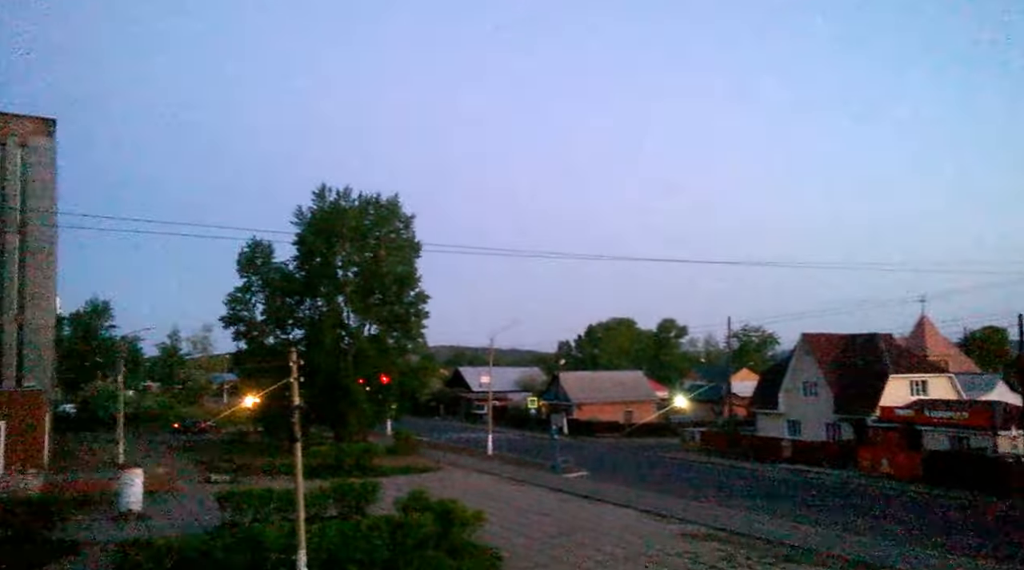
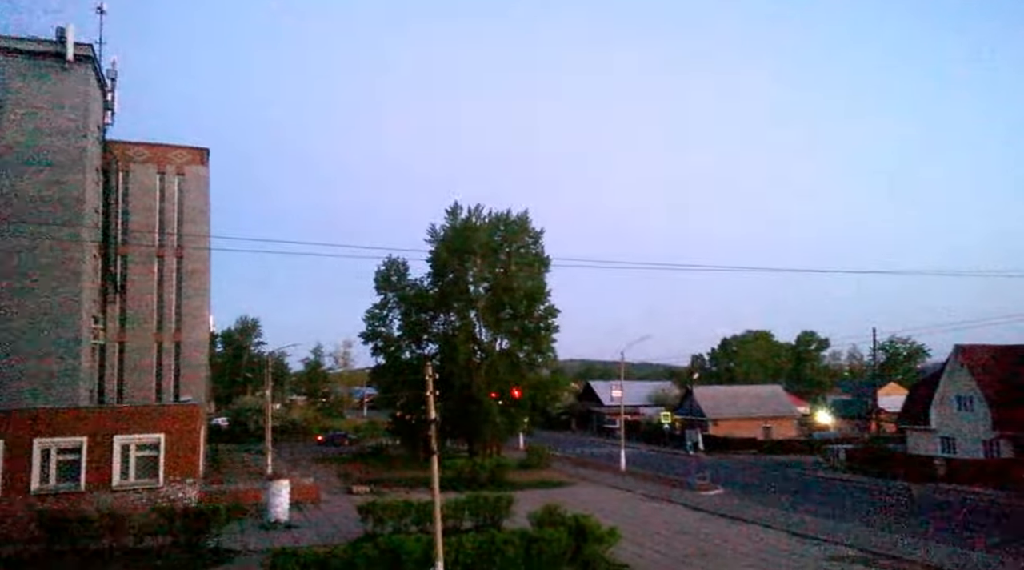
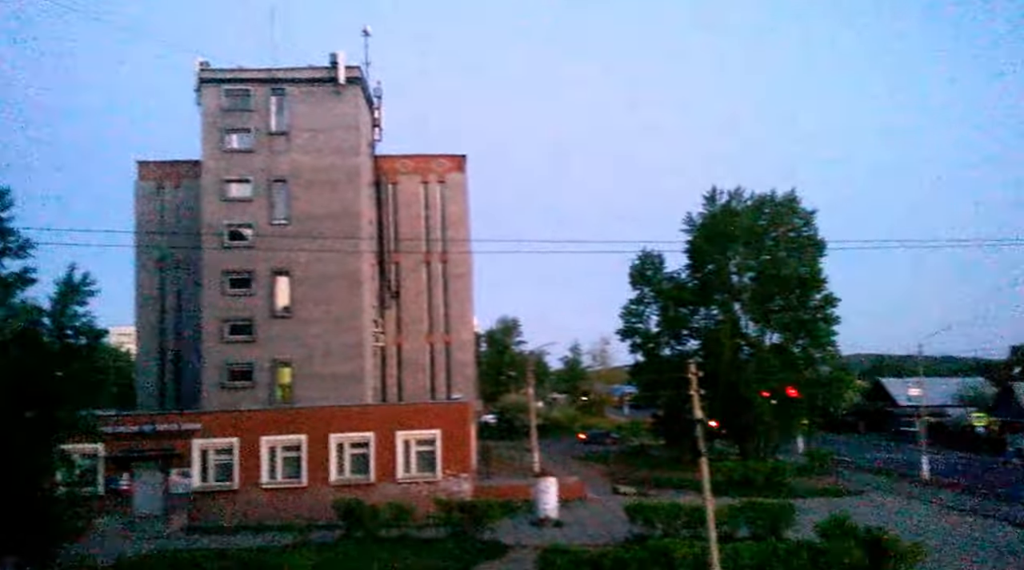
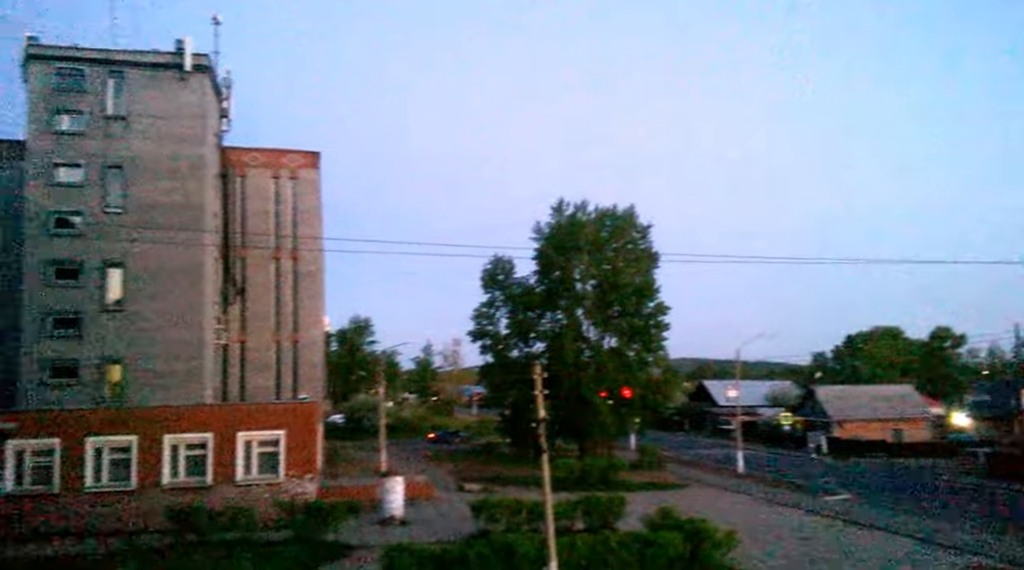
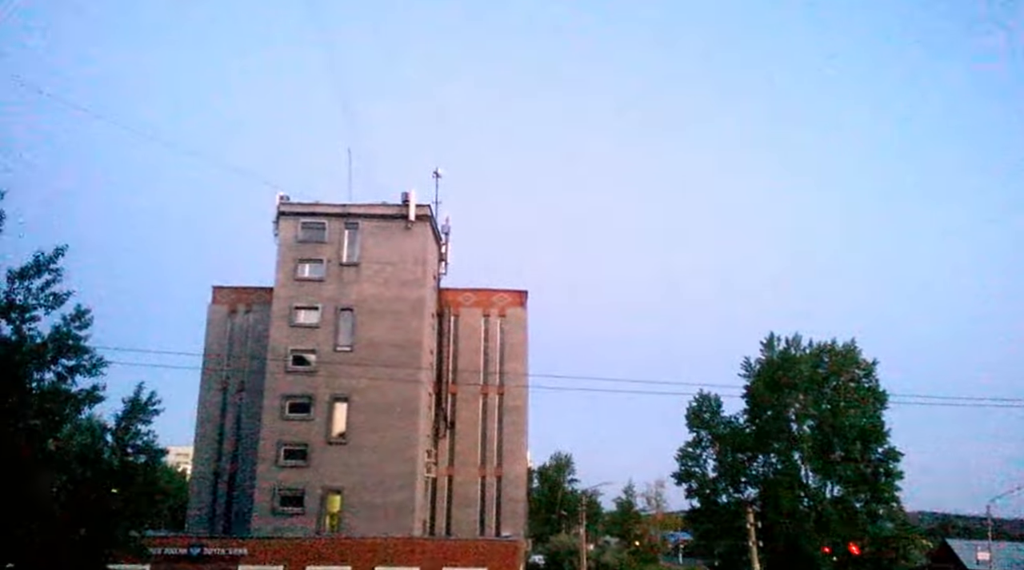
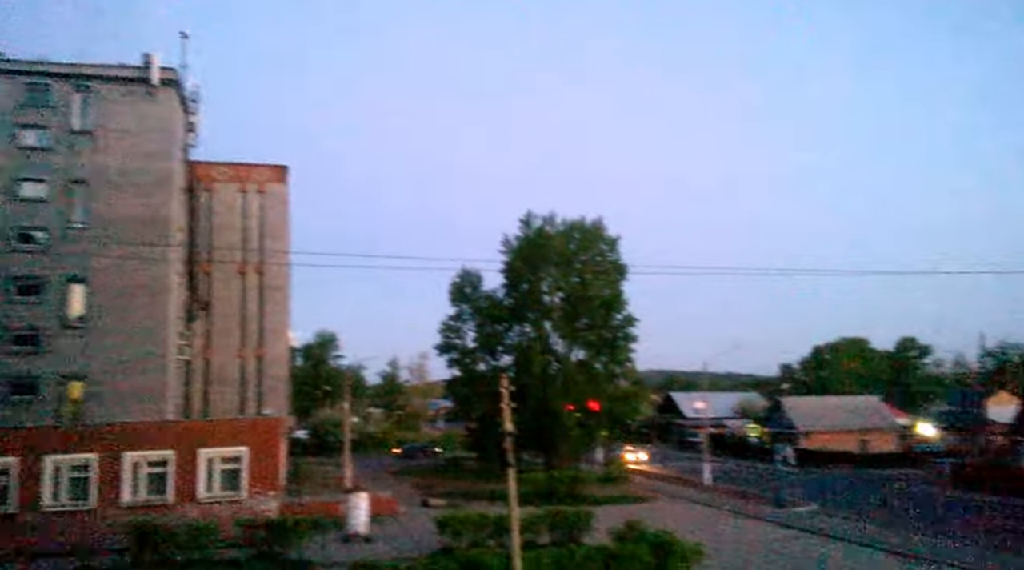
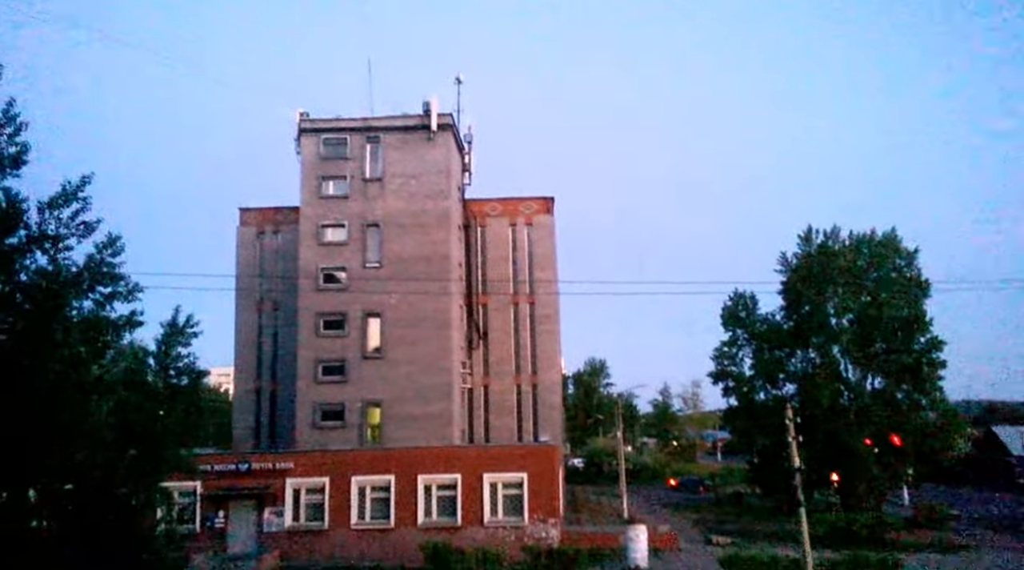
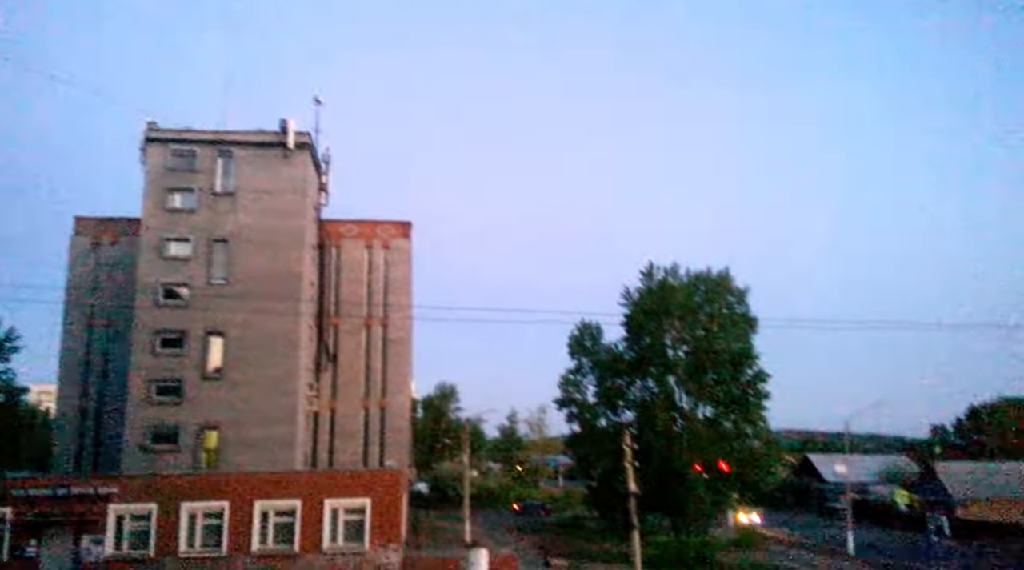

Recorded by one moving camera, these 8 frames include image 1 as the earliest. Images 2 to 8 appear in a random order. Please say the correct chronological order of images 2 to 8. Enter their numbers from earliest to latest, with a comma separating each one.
2, 4, 3, 7, 5, 8, 6
